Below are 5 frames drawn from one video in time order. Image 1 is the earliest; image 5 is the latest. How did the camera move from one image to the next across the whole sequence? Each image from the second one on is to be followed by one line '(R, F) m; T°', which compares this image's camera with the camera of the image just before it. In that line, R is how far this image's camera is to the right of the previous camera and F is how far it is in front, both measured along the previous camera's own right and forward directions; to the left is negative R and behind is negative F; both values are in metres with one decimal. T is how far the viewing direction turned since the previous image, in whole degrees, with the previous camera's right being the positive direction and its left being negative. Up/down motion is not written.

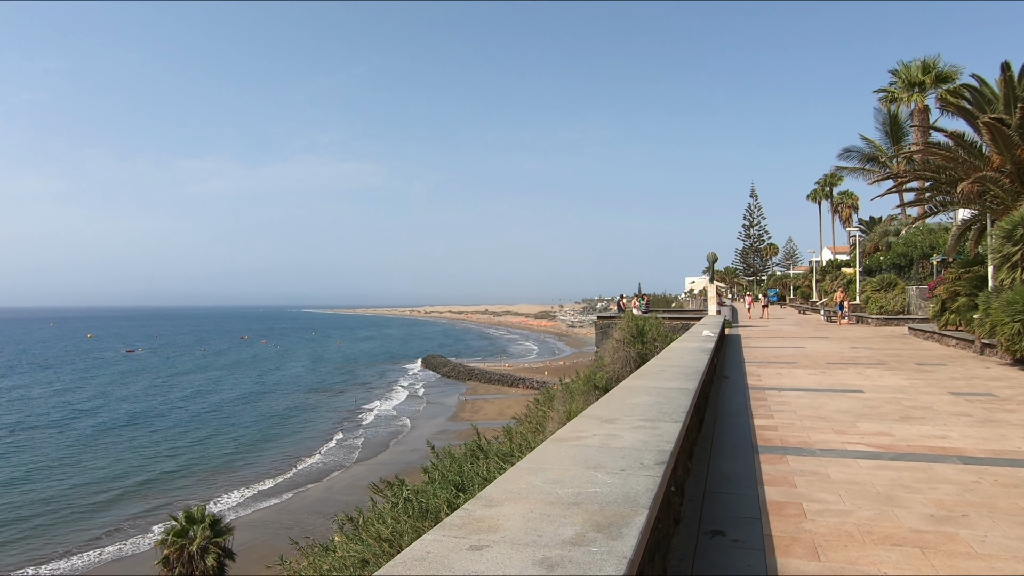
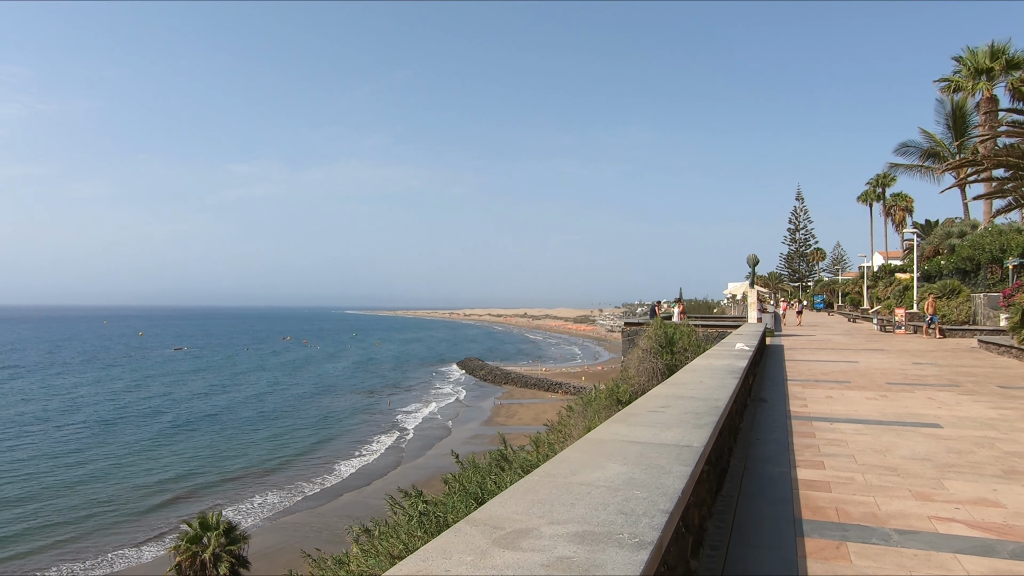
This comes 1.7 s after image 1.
(+0.4, +1.0) m; -4°
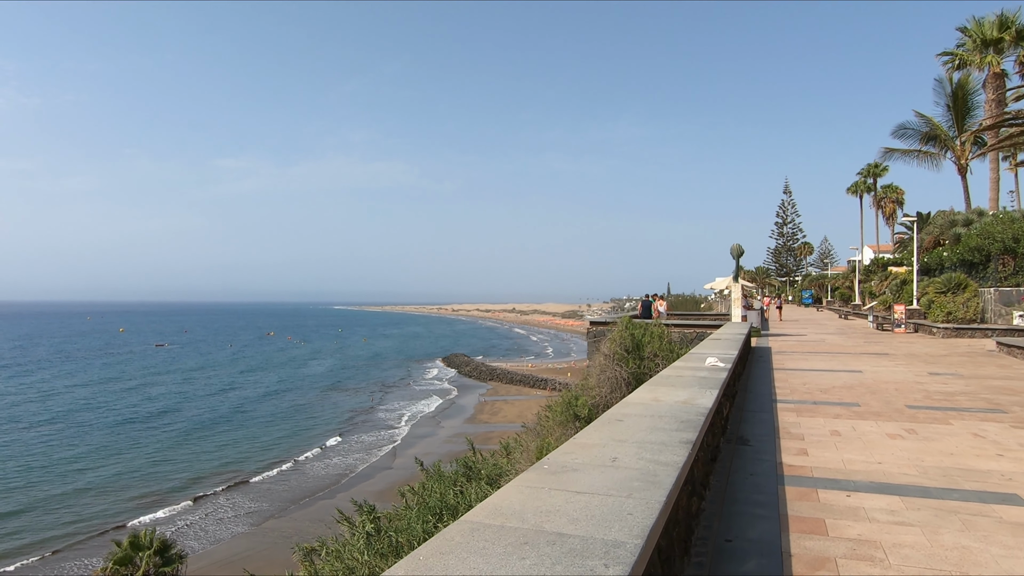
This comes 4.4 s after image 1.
(+0.7, +1.7) m; +1°
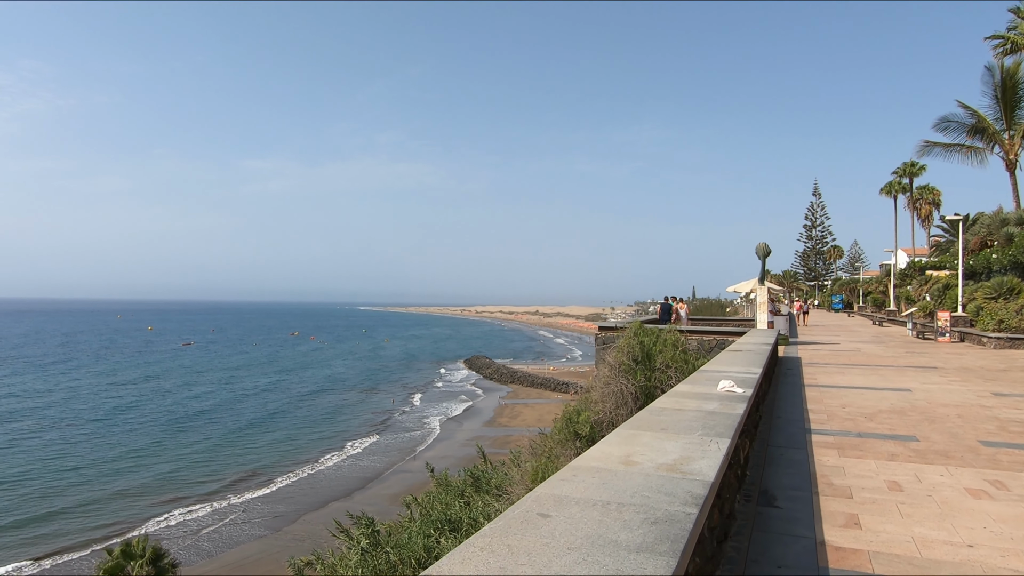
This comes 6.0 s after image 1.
(+0.4, +1.0) m; -2°
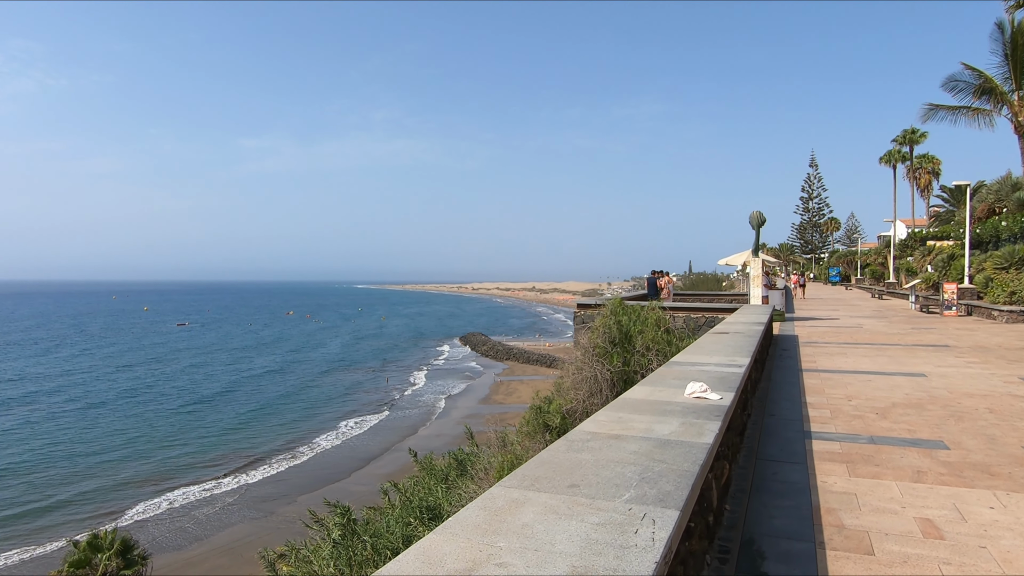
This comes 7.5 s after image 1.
(+0.4, +0.9) m; 0°
